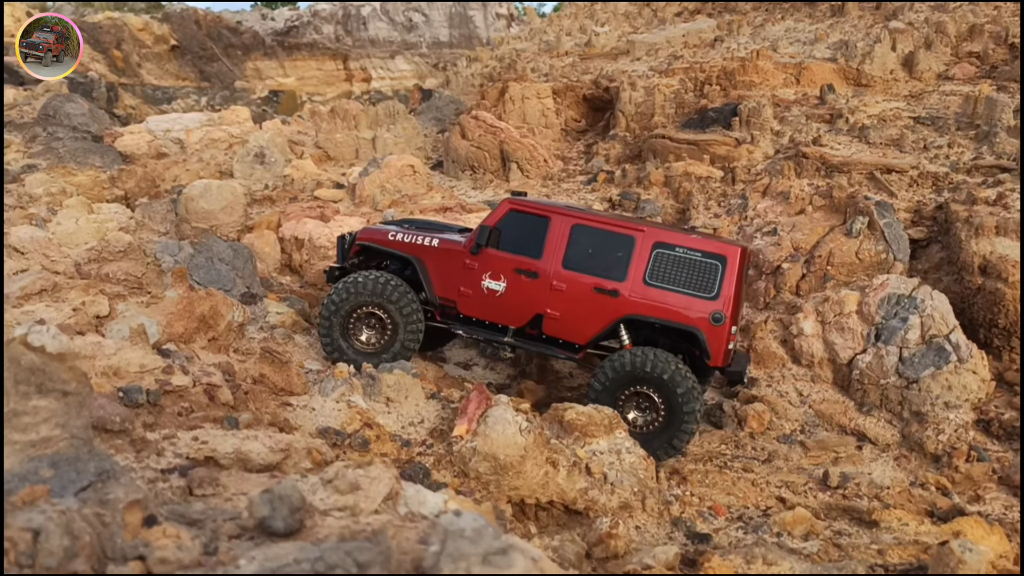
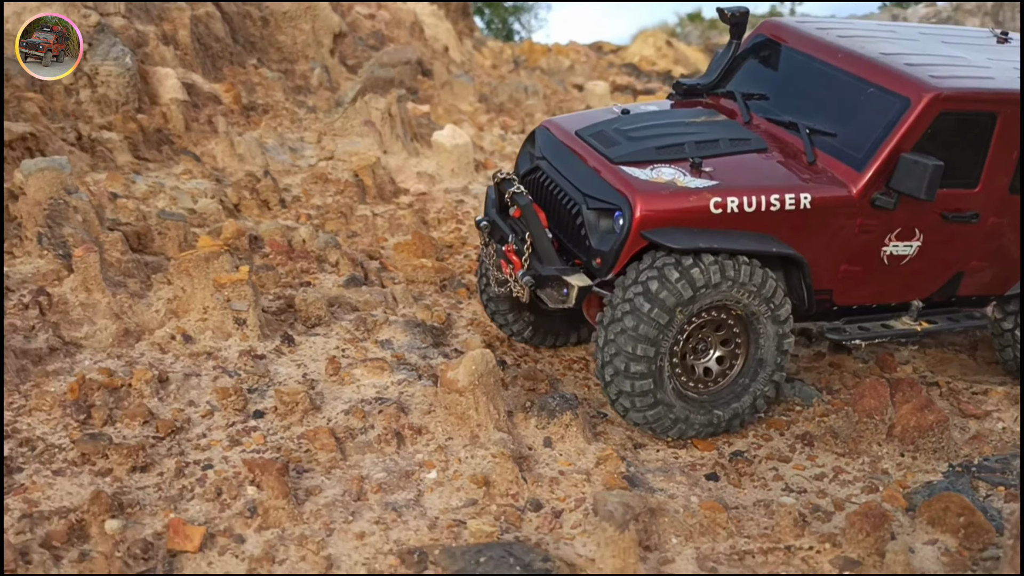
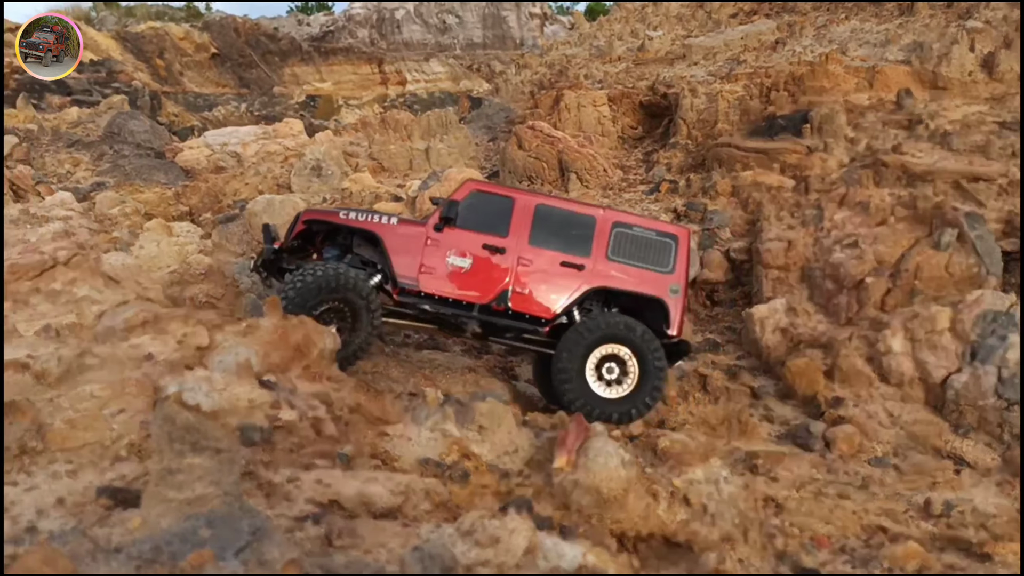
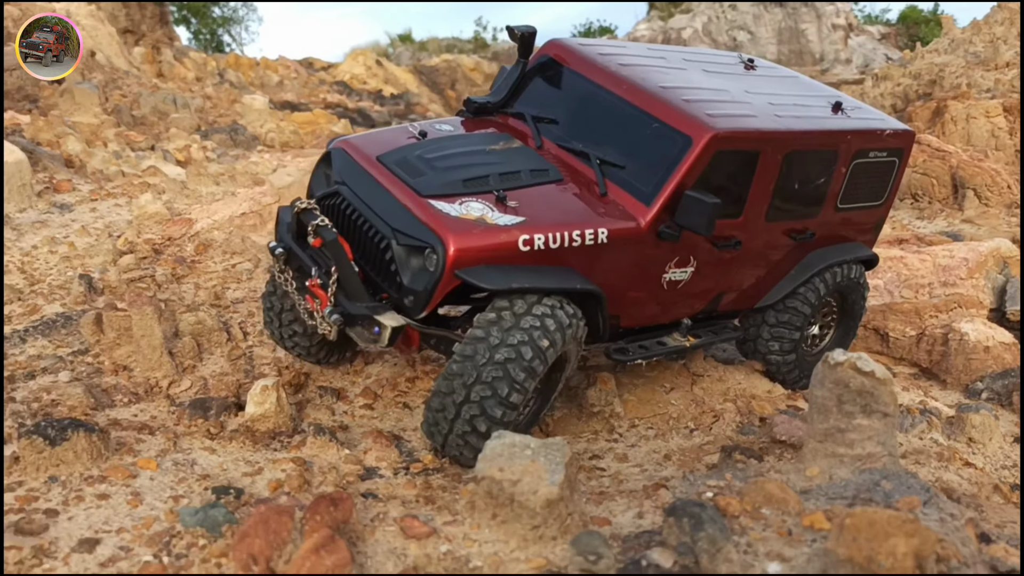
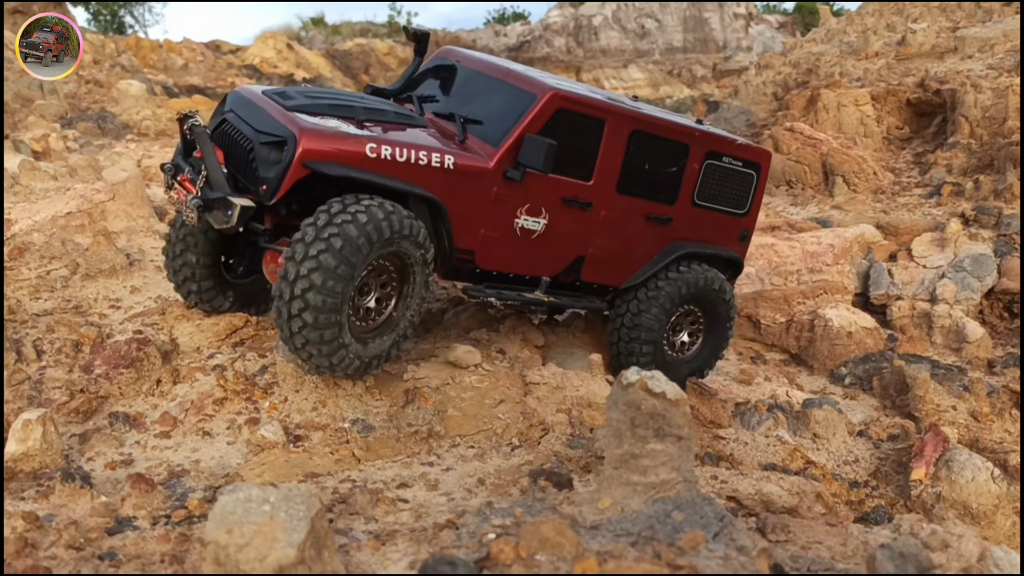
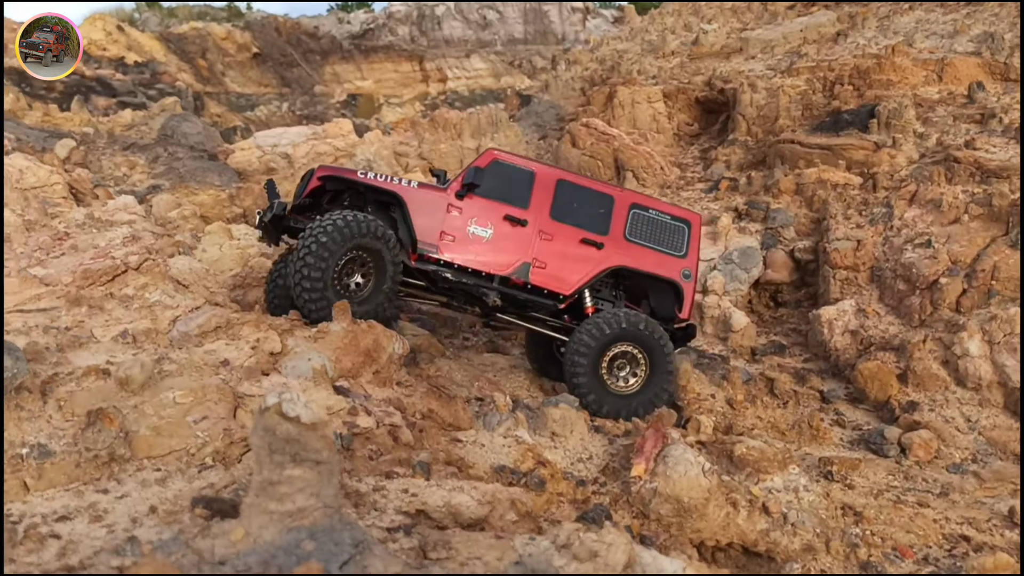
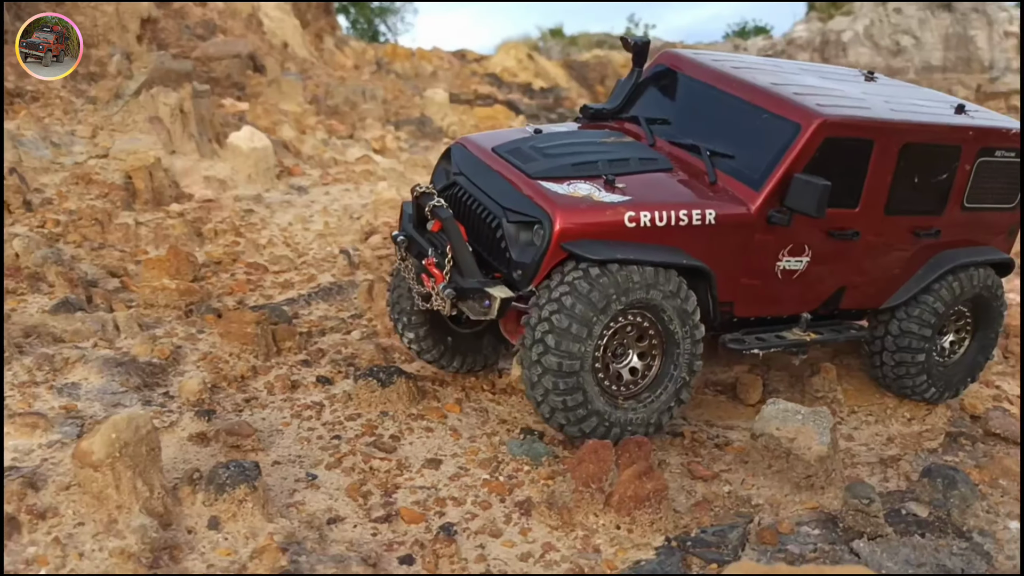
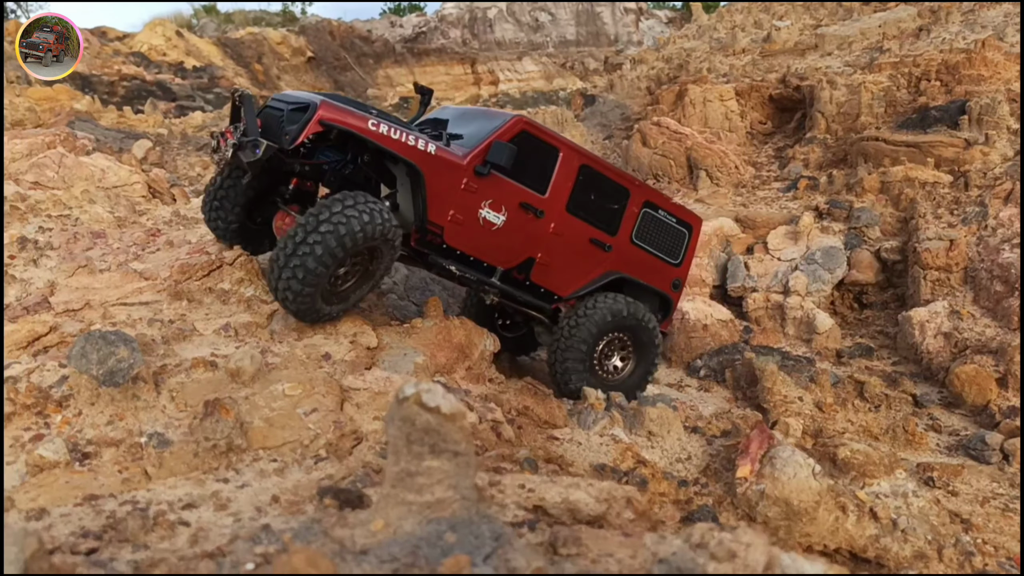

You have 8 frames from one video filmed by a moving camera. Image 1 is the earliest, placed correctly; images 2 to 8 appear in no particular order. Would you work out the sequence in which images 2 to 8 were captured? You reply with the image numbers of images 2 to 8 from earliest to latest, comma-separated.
3, 6, 8, 5, 4, 7, 2
